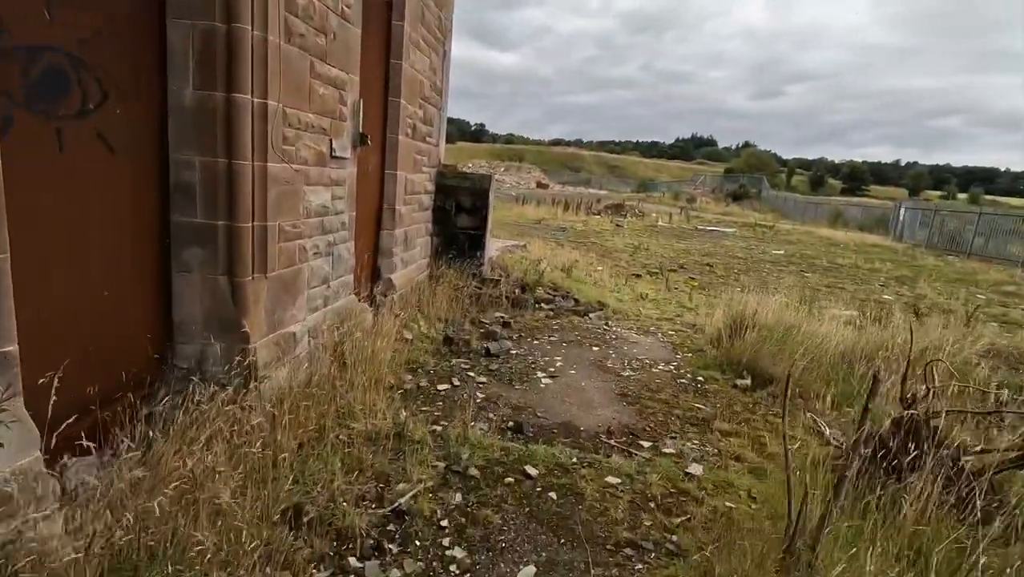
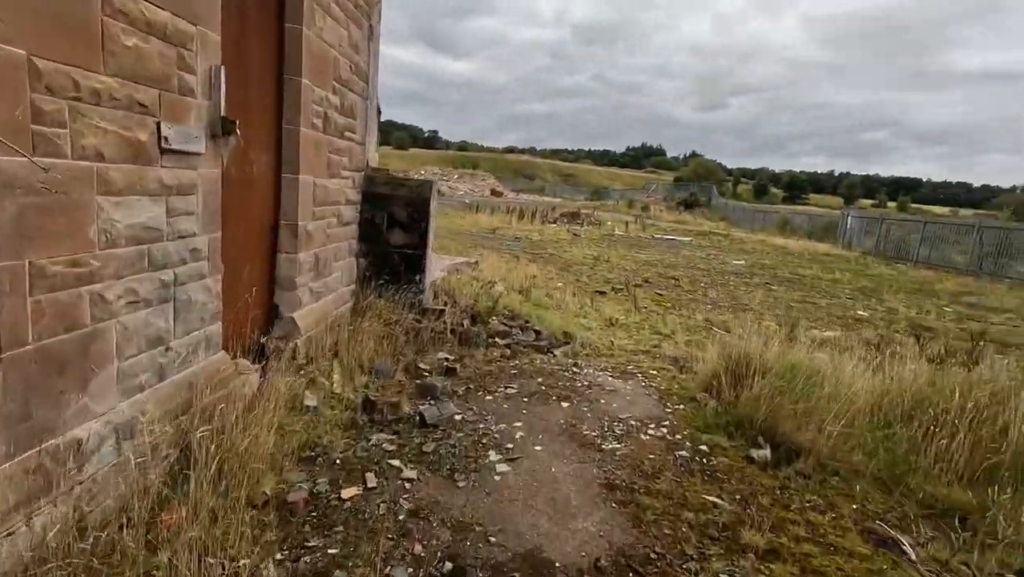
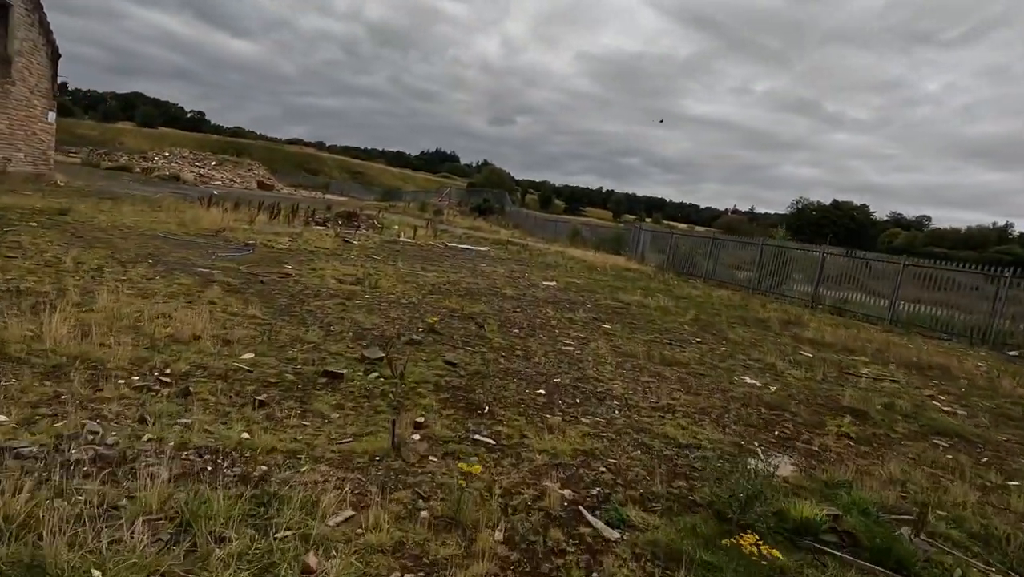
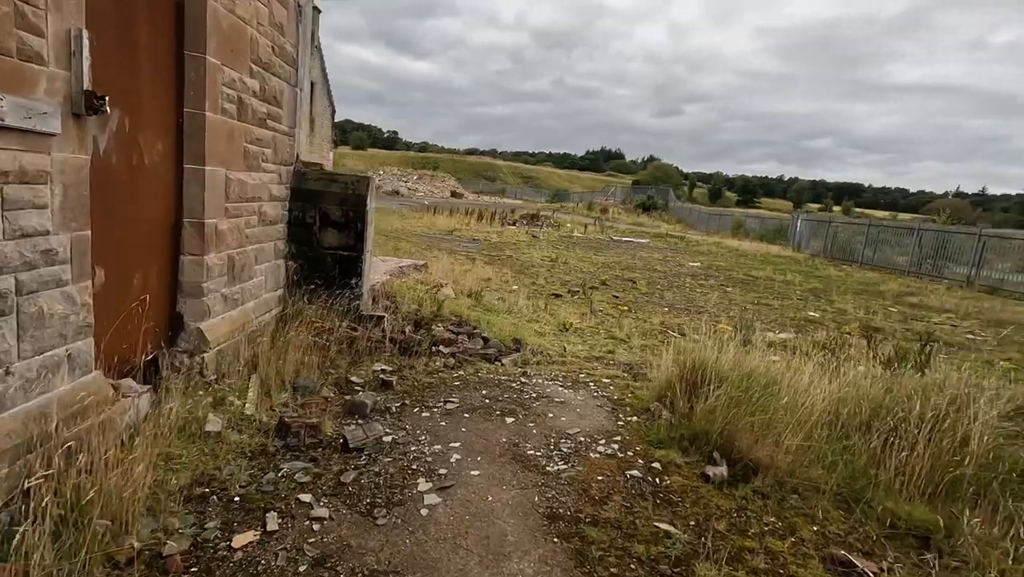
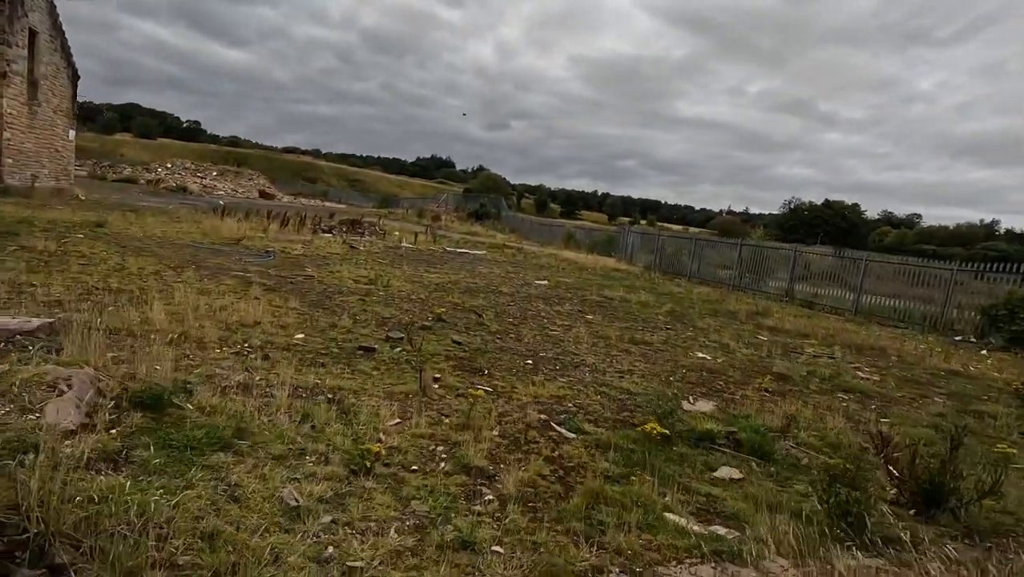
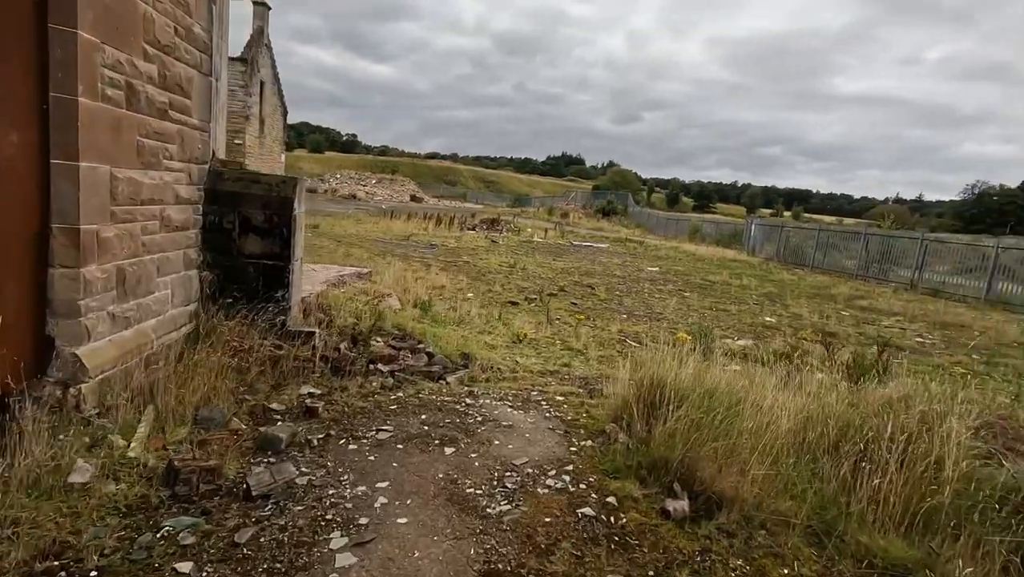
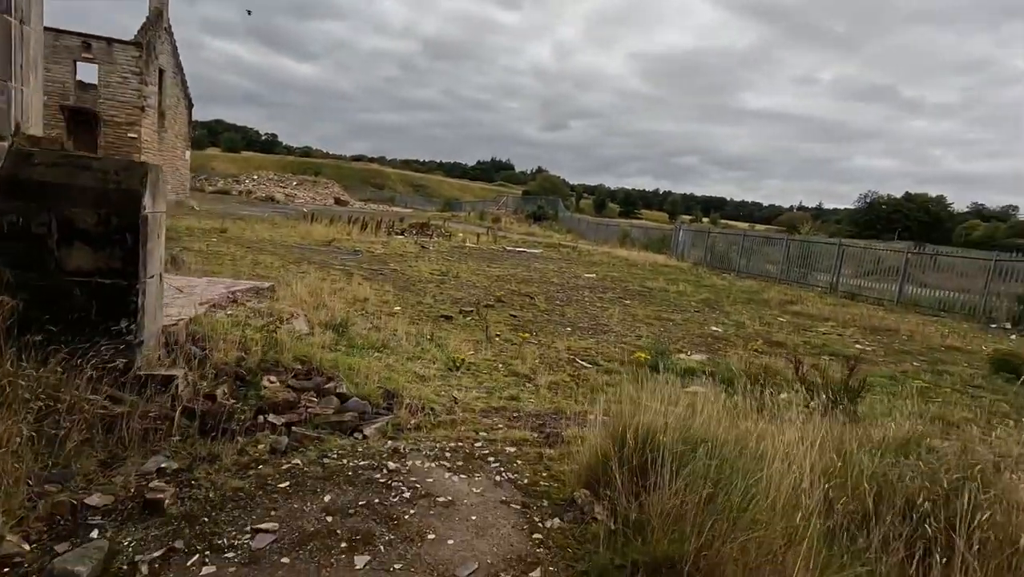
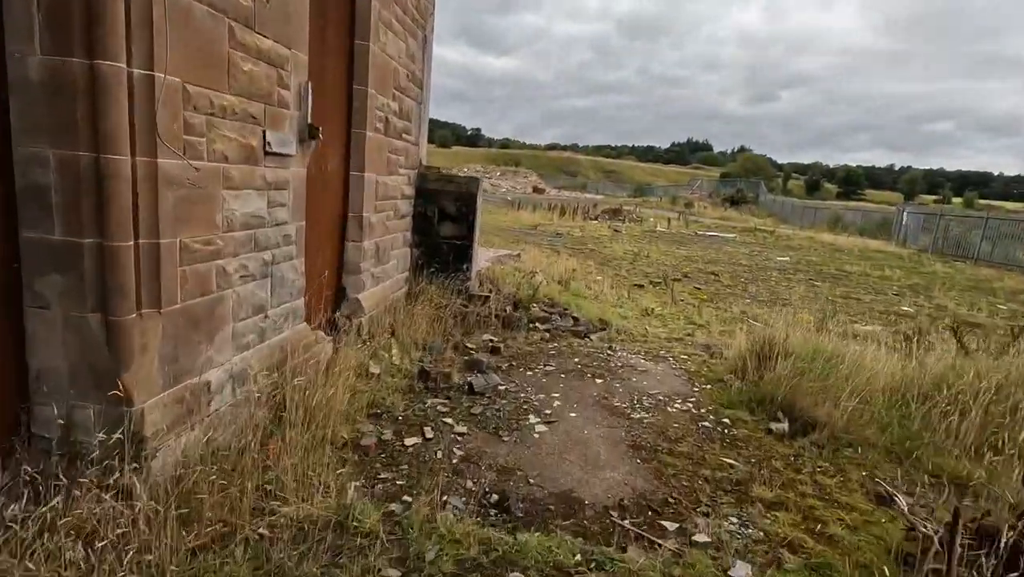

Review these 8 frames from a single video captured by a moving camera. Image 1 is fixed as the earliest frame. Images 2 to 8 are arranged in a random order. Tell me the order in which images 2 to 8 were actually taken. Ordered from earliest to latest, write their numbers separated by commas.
8, 2, 4, 6, 7, 5, 3
